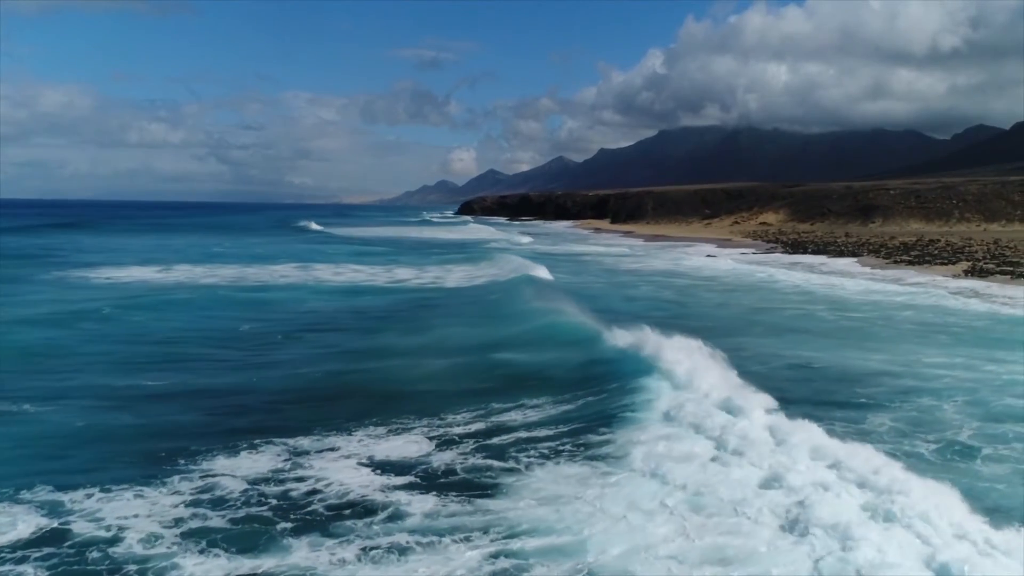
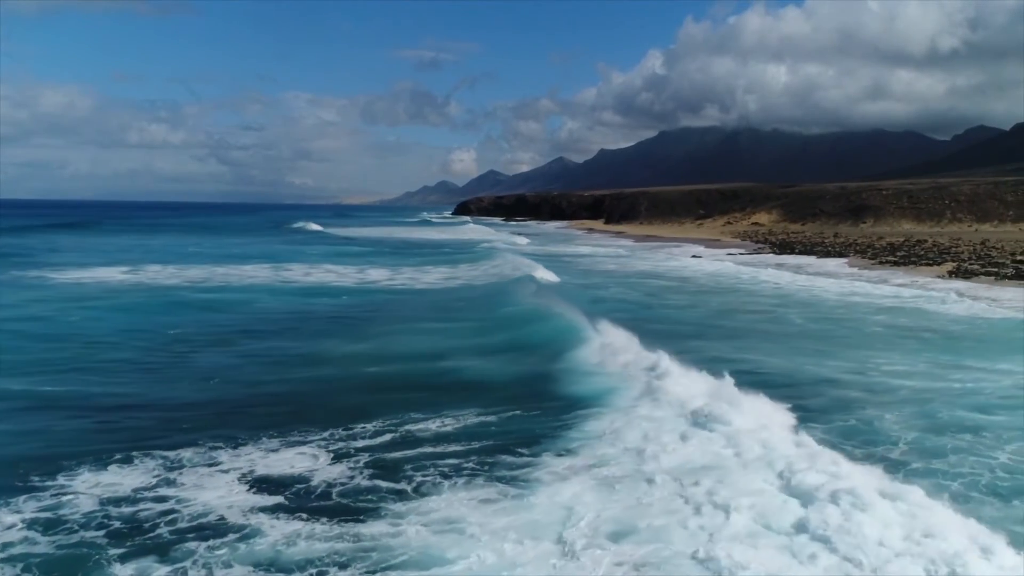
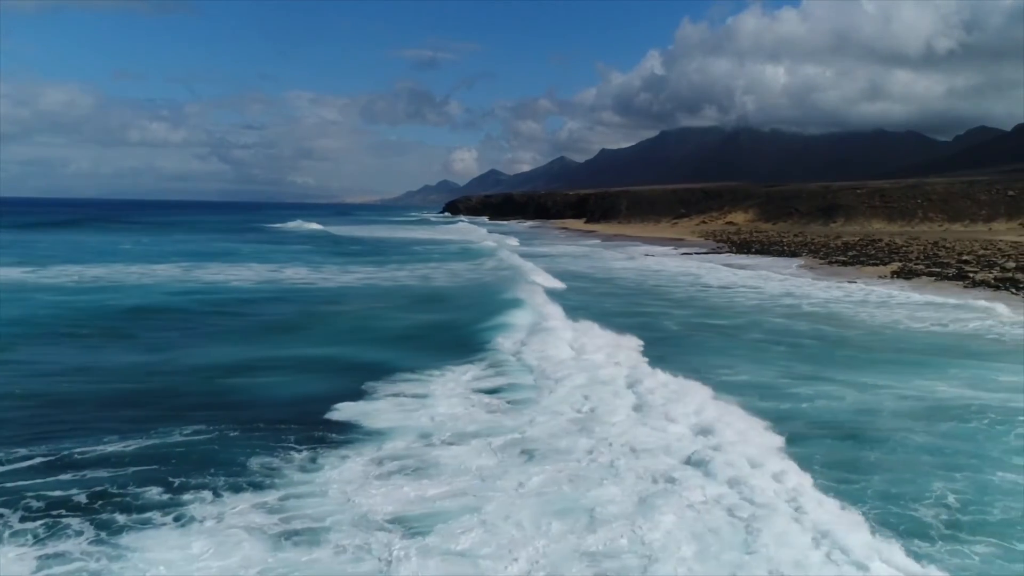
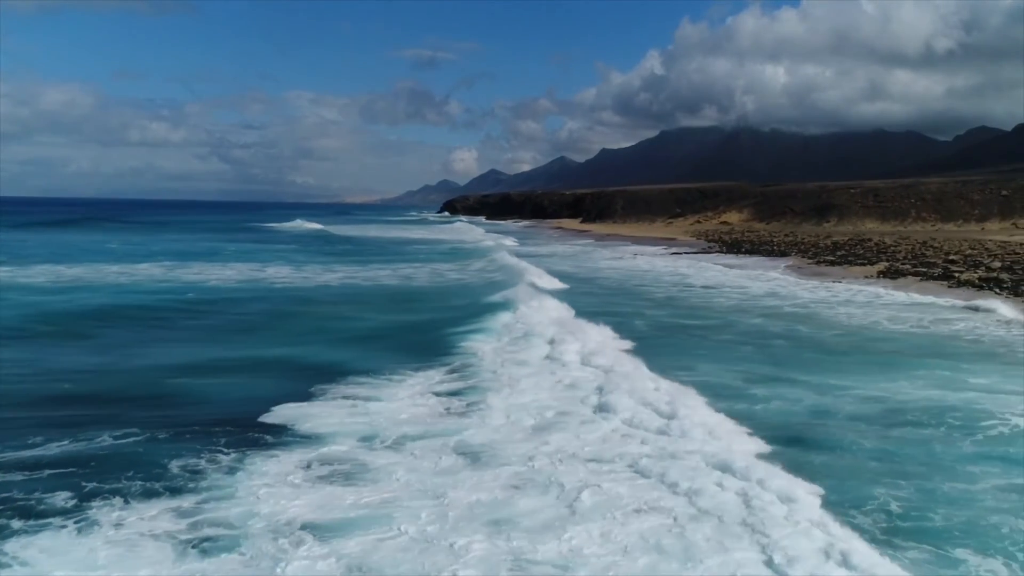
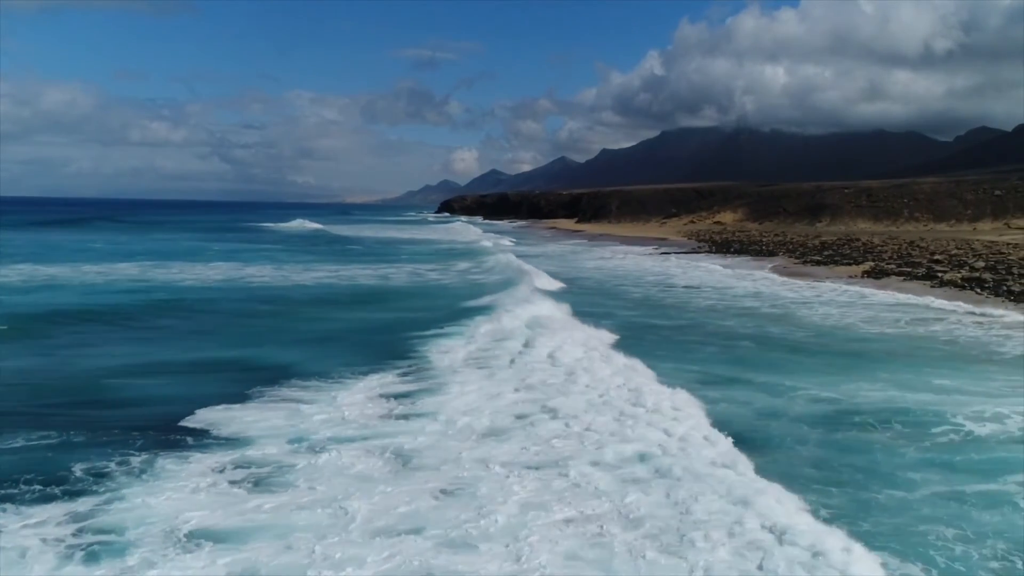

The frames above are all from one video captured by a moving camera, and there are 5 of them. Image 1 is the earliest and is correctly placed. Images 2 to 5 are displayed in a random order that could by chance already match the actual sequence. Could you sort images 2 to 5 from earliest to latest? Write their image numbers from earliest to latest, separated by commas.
2, 3, 4, 5
